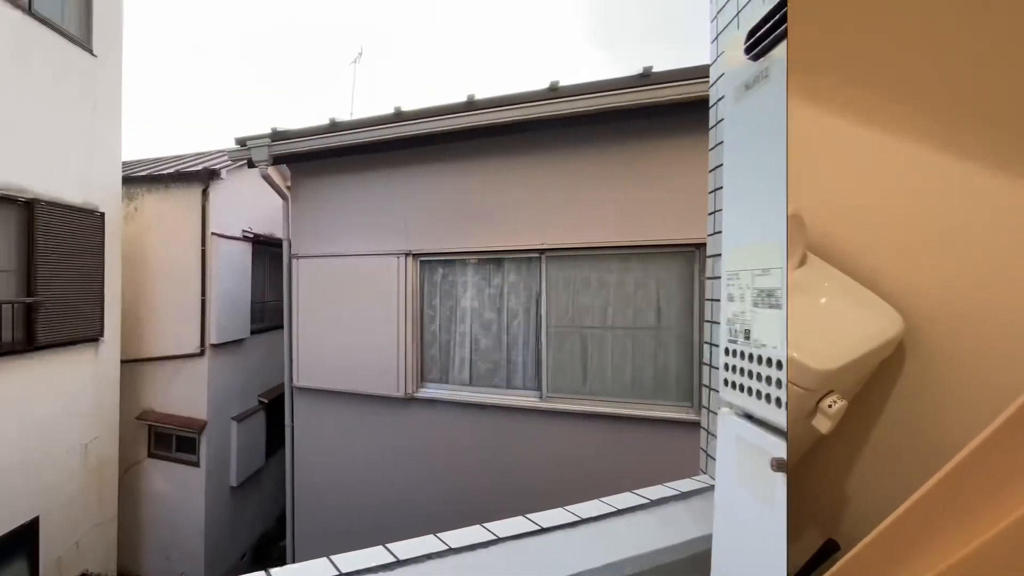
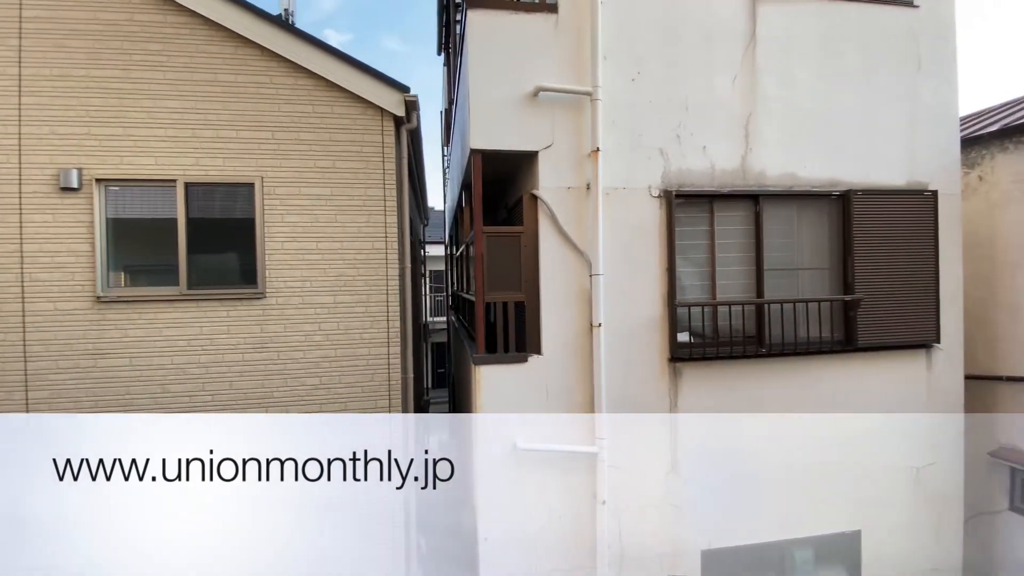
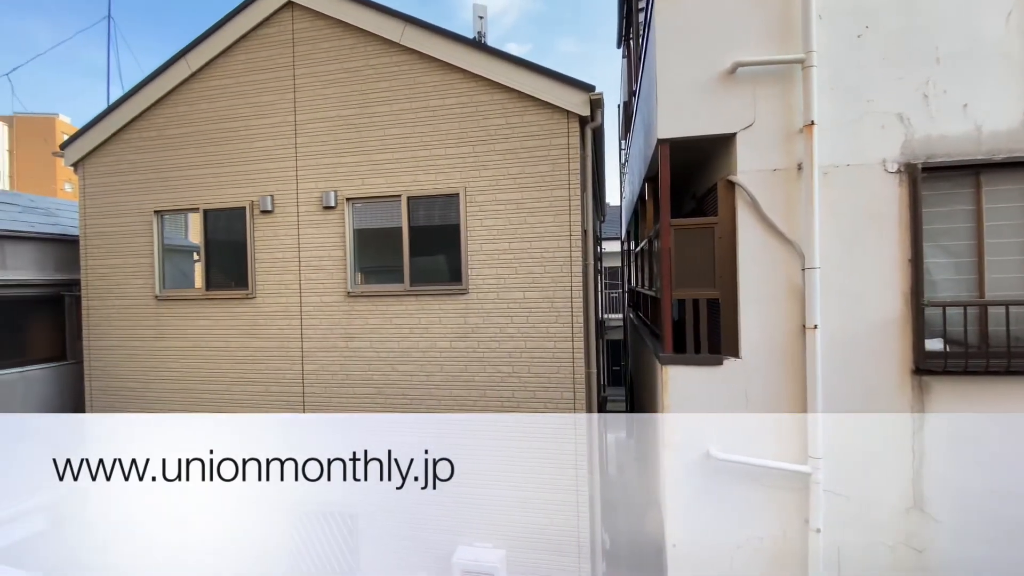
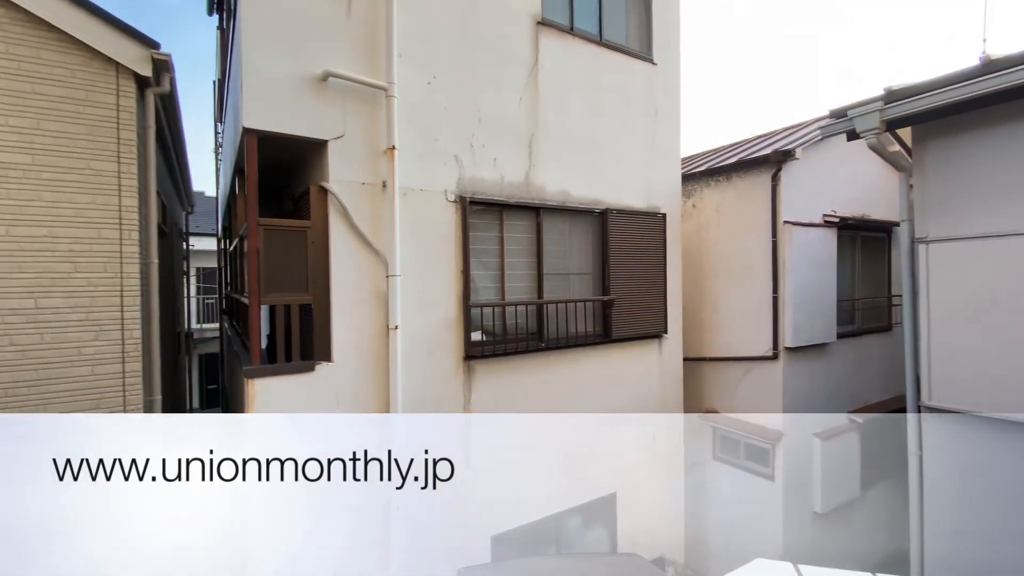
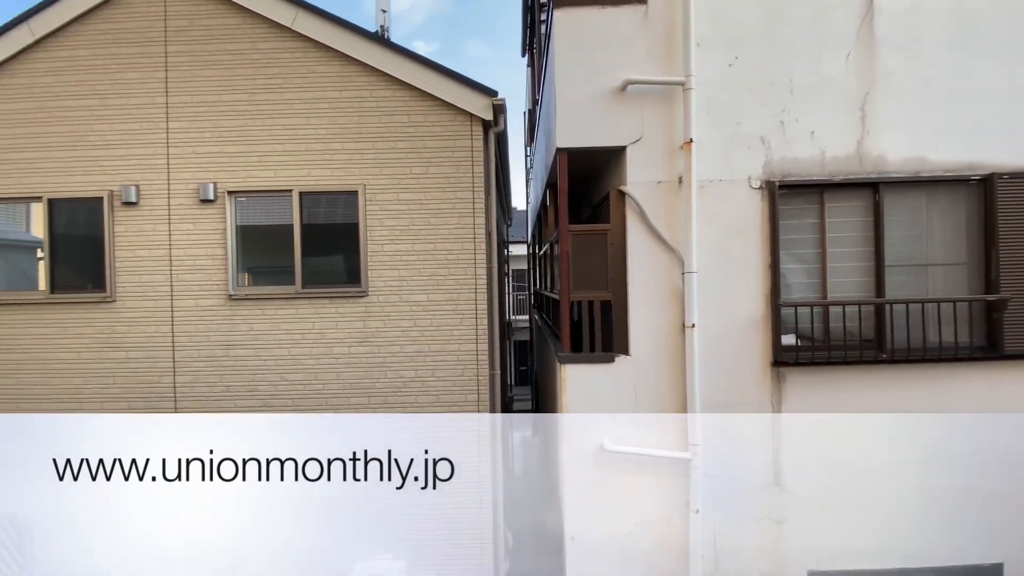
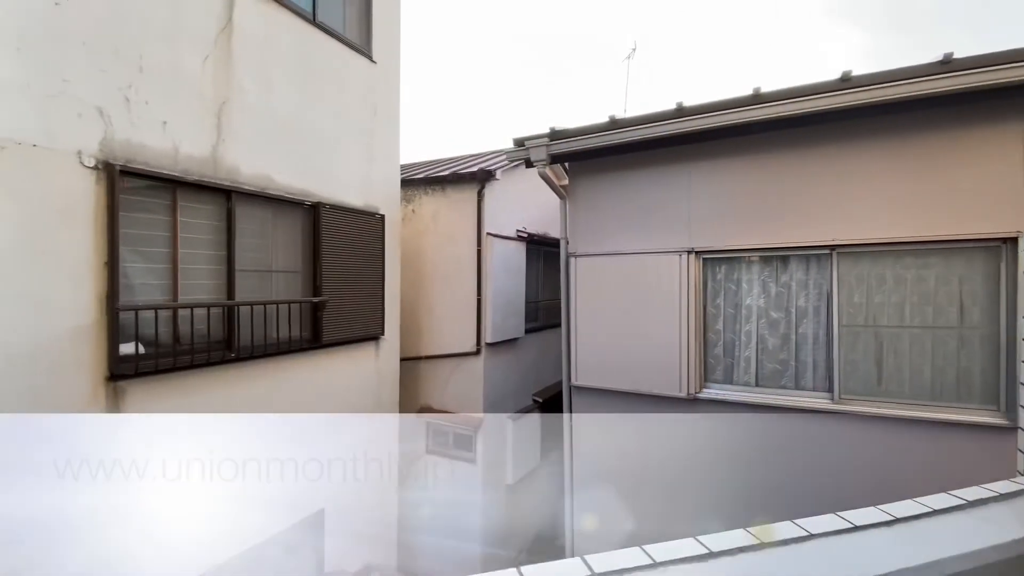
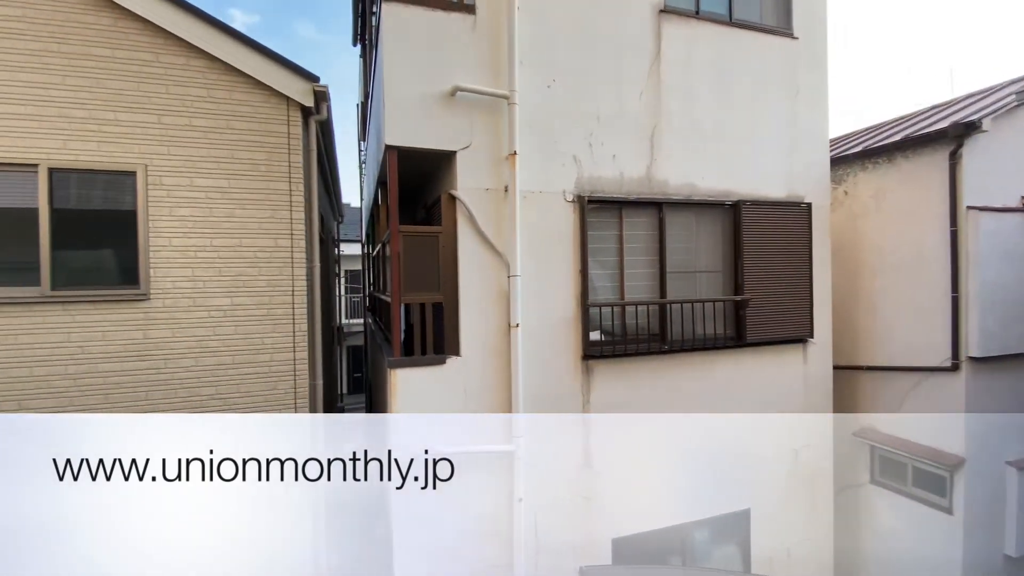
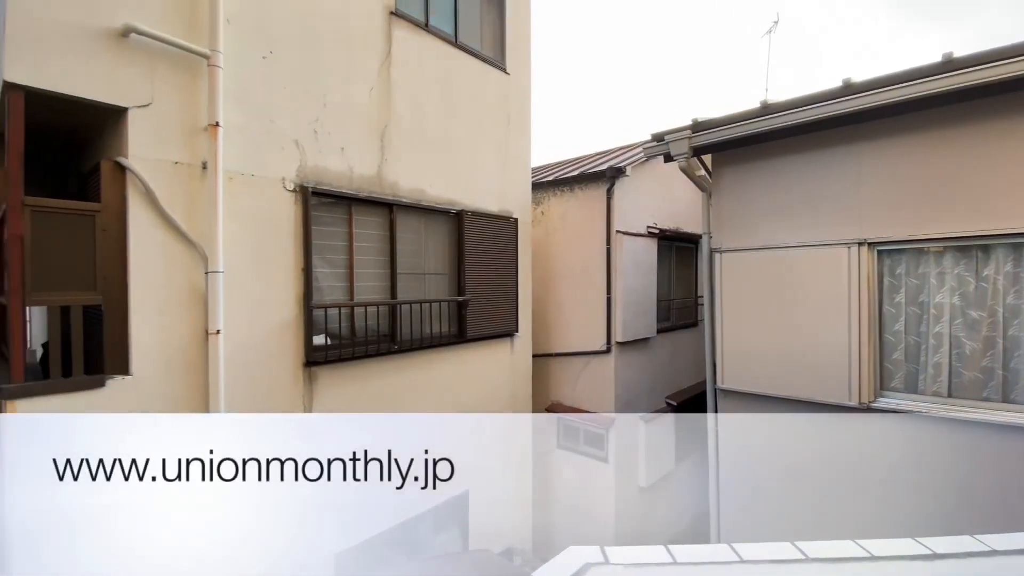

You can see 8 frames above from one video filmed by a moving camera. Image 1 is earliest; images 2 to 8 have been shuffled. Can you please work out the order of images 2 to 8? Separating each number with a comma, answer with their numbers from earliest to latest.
6, 8, 4, 7, 2, 5, 3
